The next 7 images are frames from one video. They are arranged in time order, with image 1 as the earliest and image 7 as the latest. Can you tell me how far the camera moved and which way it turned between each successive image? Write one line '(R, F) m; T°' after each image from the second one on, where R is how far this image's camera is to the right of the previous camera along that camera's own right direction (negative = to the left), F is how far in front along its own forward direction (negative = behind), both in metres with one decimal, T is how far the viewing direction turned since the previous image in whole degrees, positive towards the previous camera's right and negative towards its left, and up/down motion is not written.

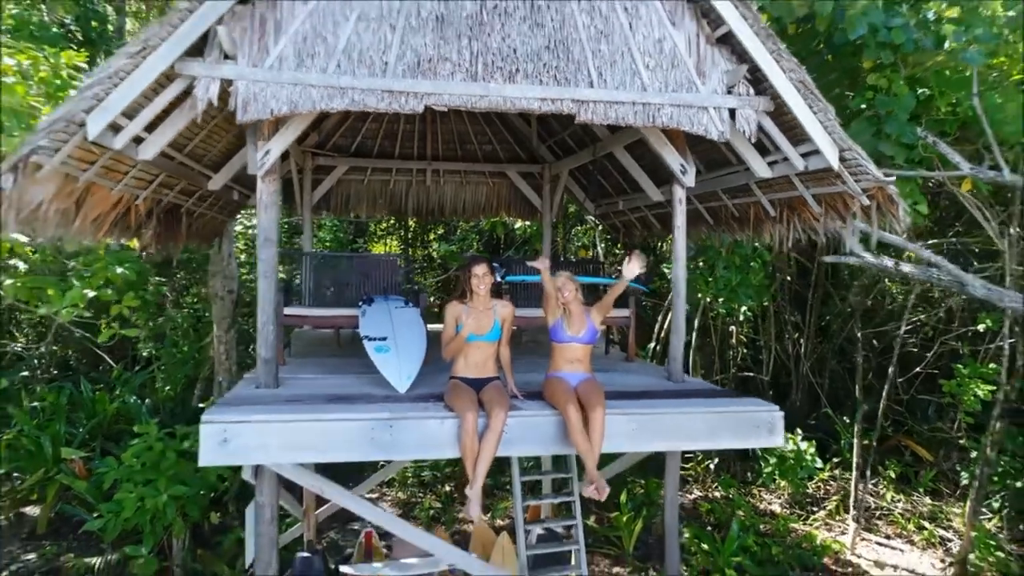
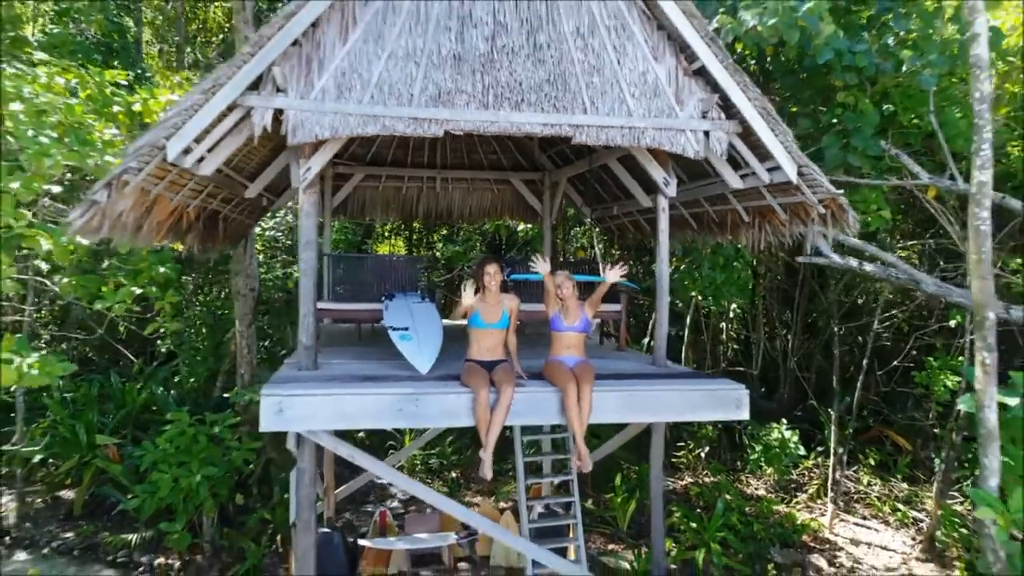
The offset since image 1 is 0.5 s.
(-0.1, -0.6) m; 0°
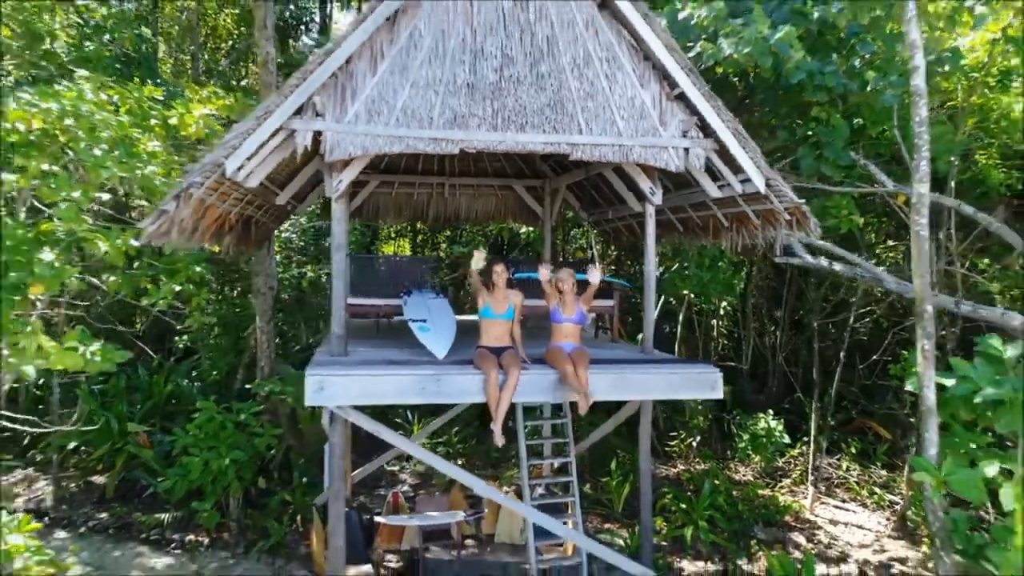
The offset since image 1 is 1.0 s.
(-0.1, -0.6) m; 0°
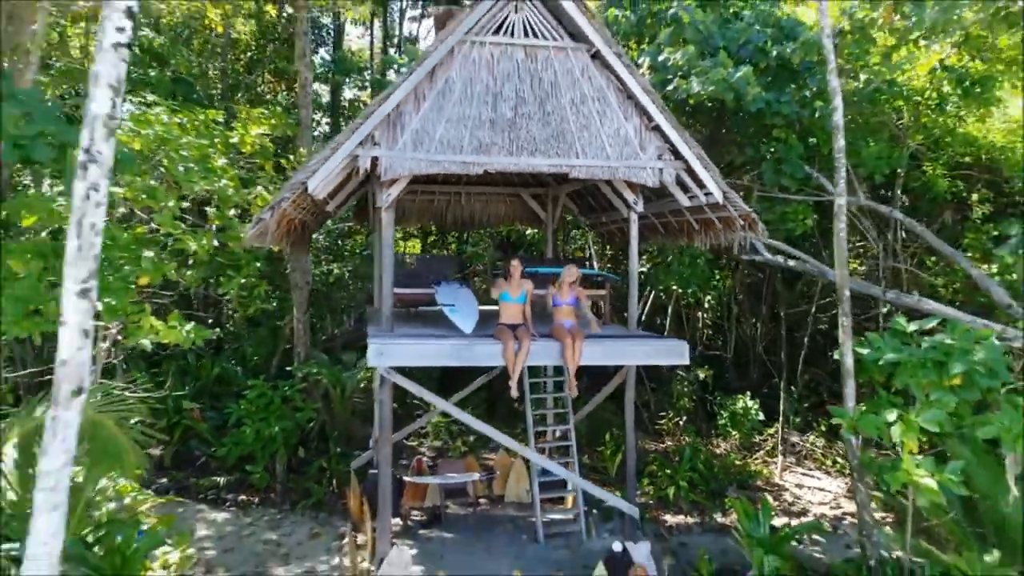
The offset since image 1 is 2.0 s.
(-0.3, -1.2) m; 0°
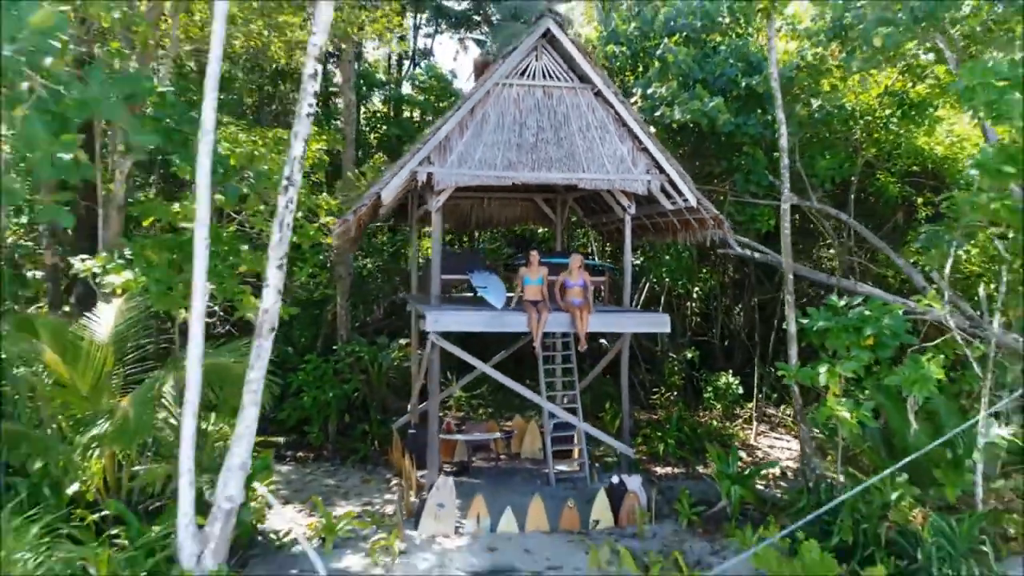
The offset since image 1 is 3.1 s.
(-0.6, -1.6) m; 0°
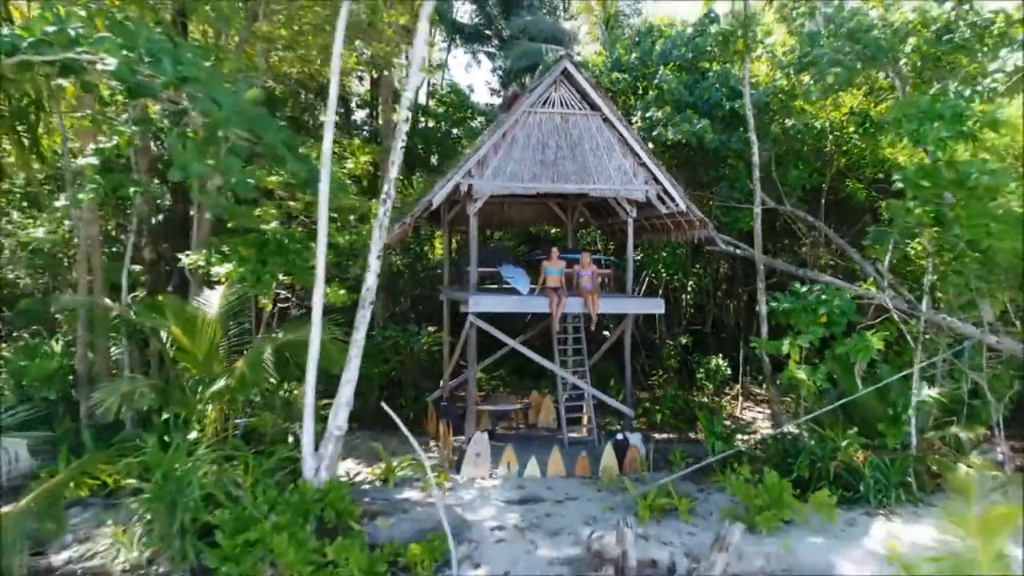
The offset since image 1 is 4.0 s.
(-0.8, -1.7) m; 0°
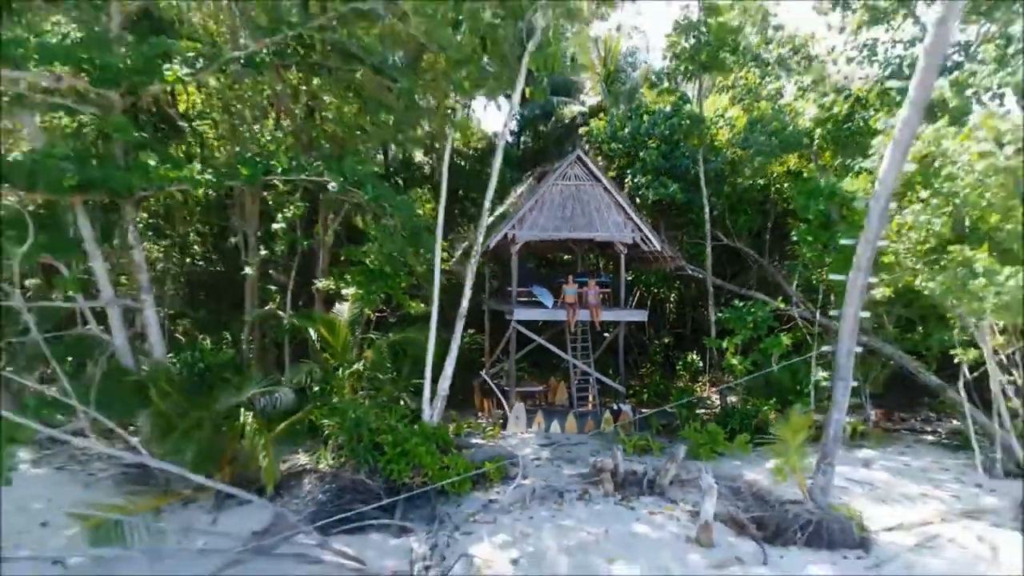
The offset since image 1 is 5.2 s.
(-1.5, -4.1) m; 0°
